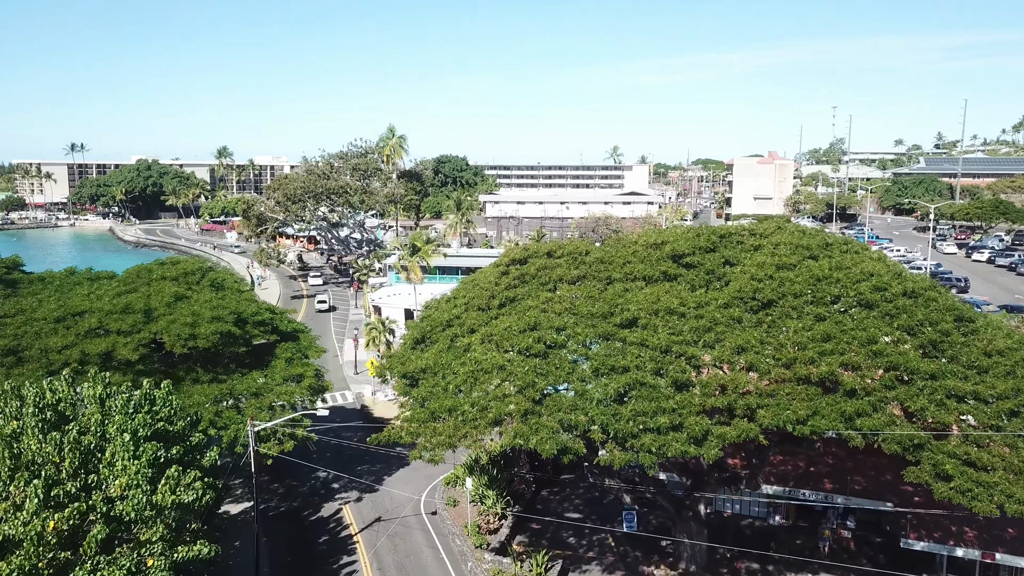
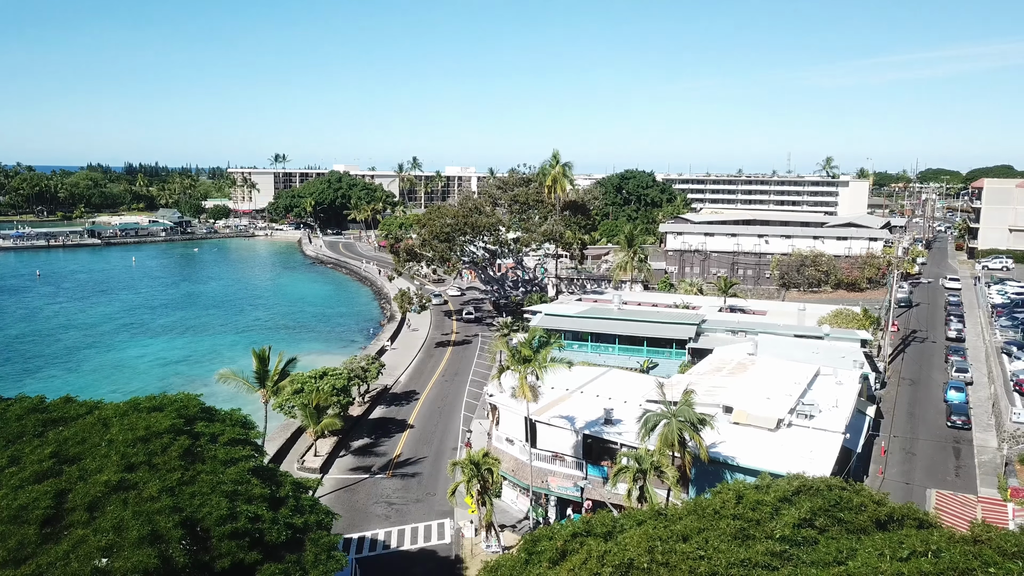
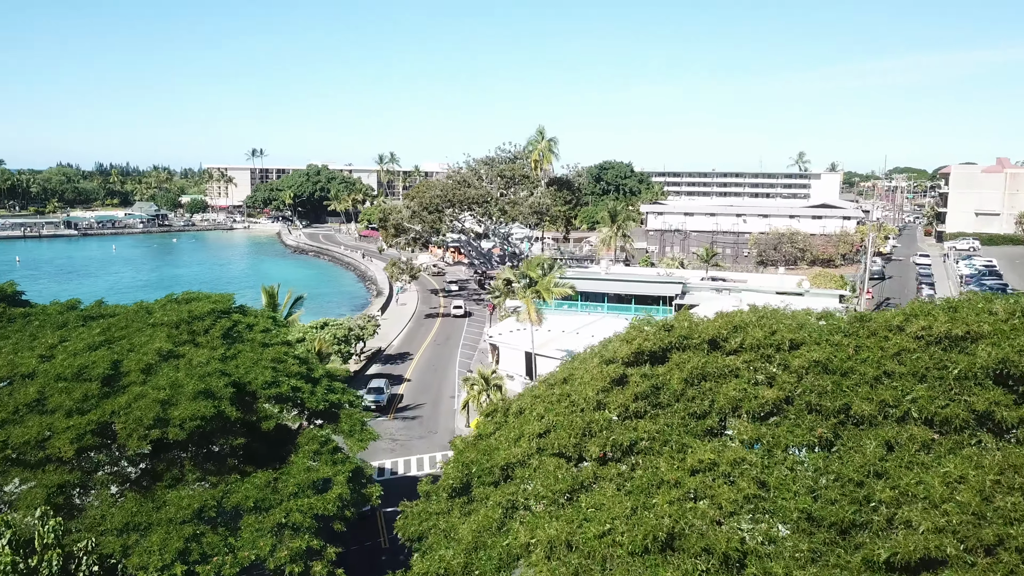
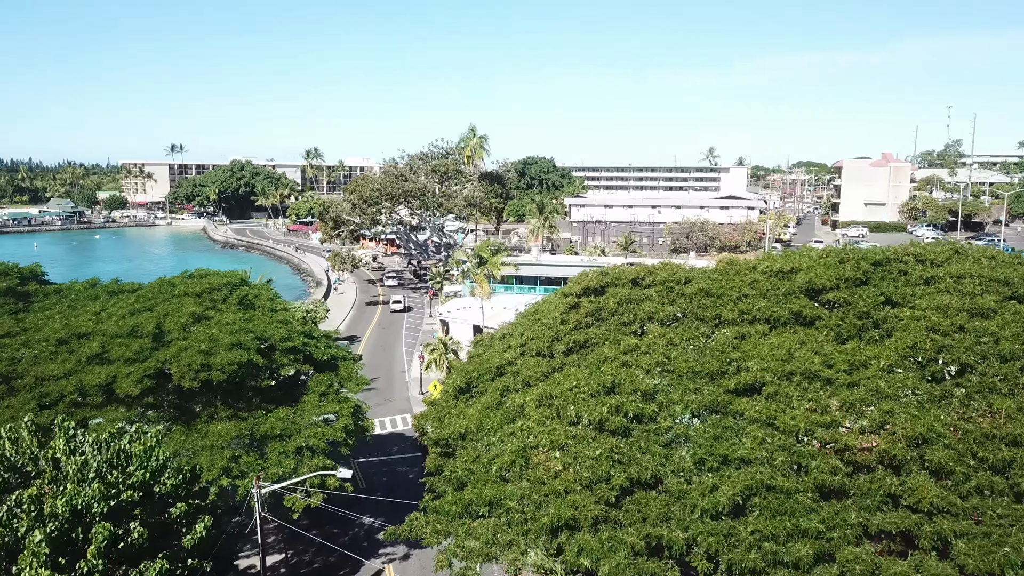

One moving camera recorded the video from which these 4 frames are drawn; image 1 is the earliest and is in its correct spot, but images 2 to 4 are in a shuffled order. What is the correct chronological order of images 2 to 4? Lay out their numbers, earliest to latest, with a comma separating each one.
4, 3, 2
